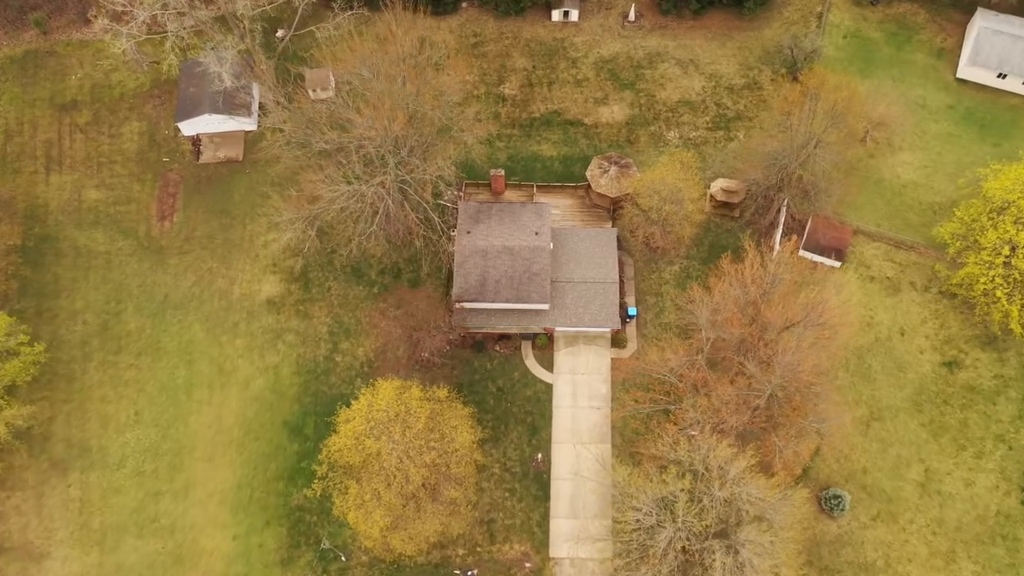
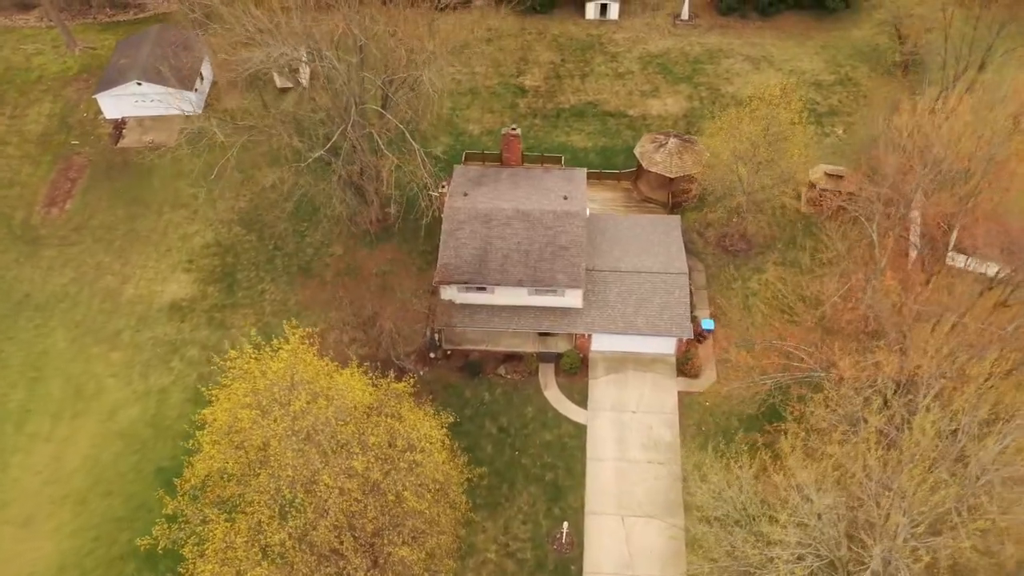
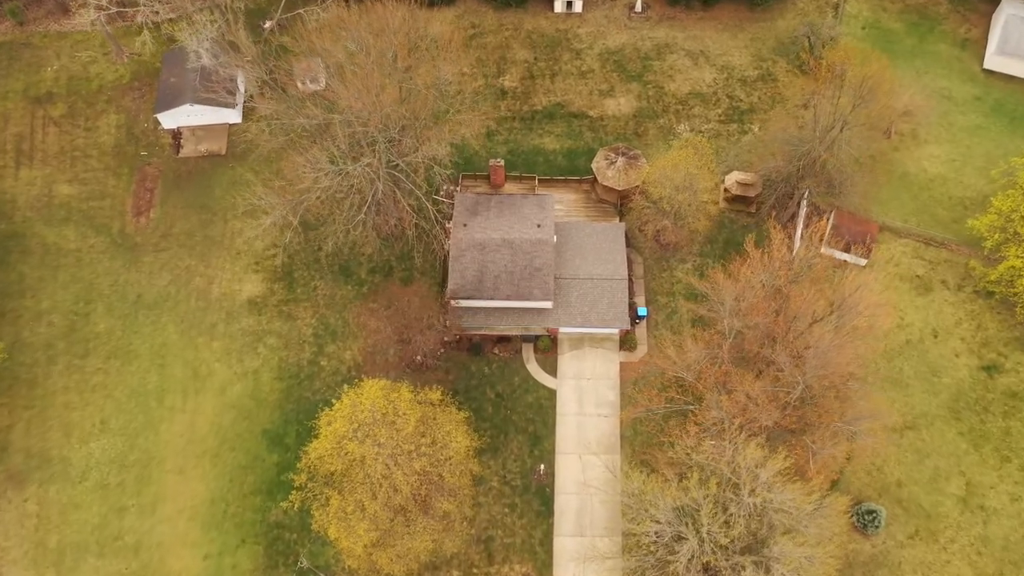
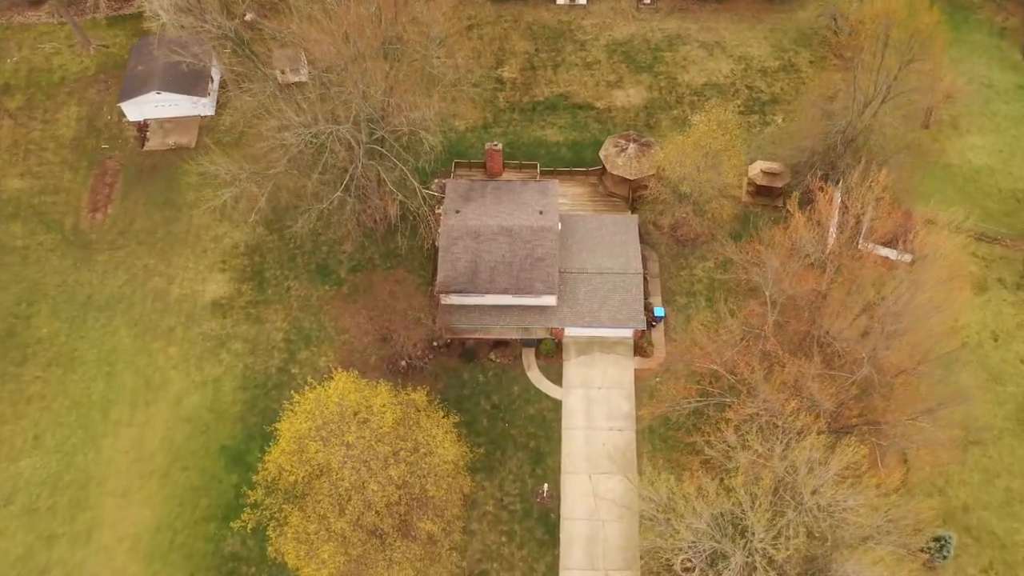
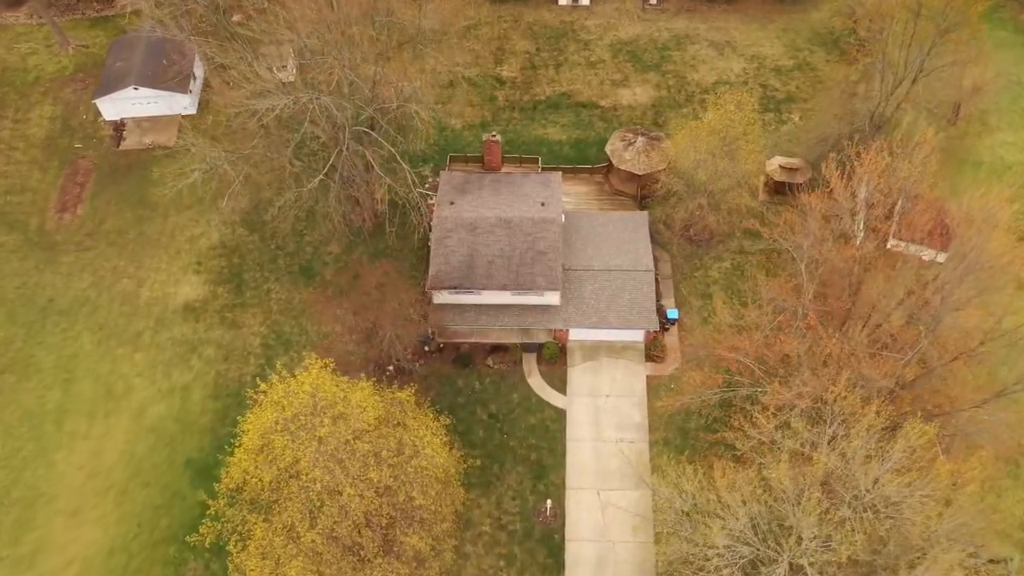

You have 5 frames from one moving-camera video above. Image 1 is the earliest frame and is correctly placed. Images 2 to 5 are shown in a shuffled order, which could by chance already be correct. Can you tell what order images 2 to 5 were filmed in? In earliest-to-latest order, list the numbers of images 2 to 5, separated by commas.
3, 4, 5, 2
